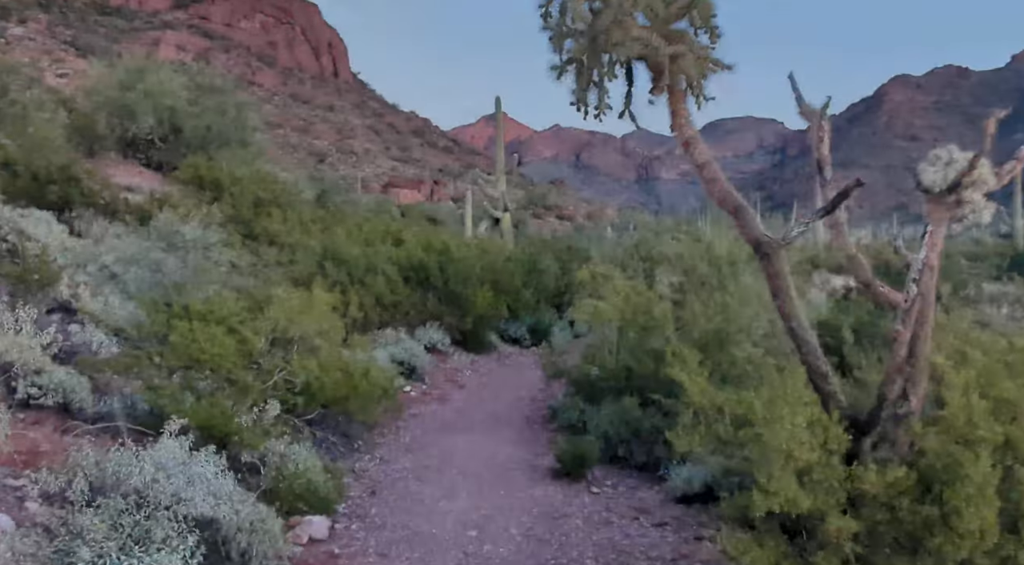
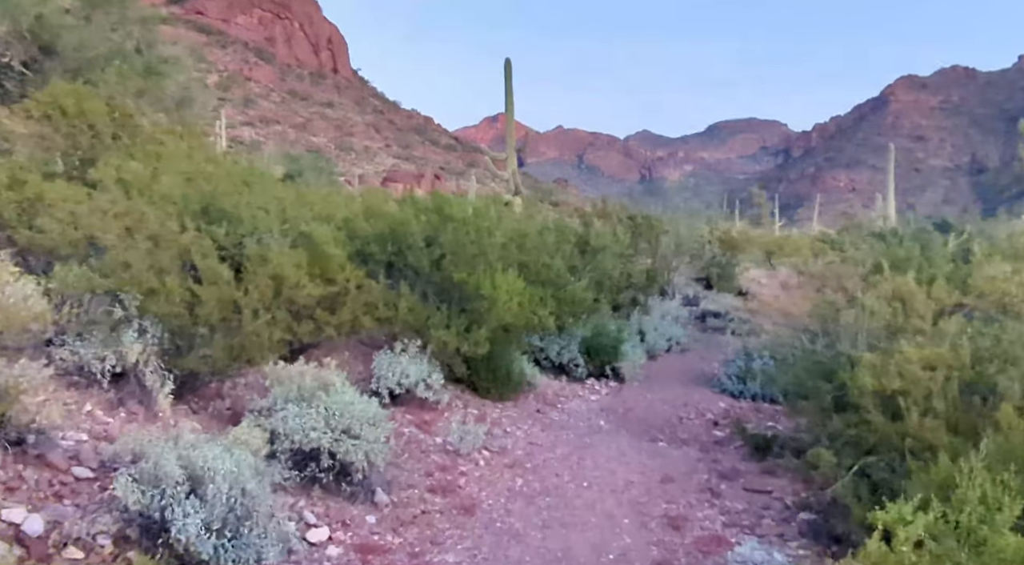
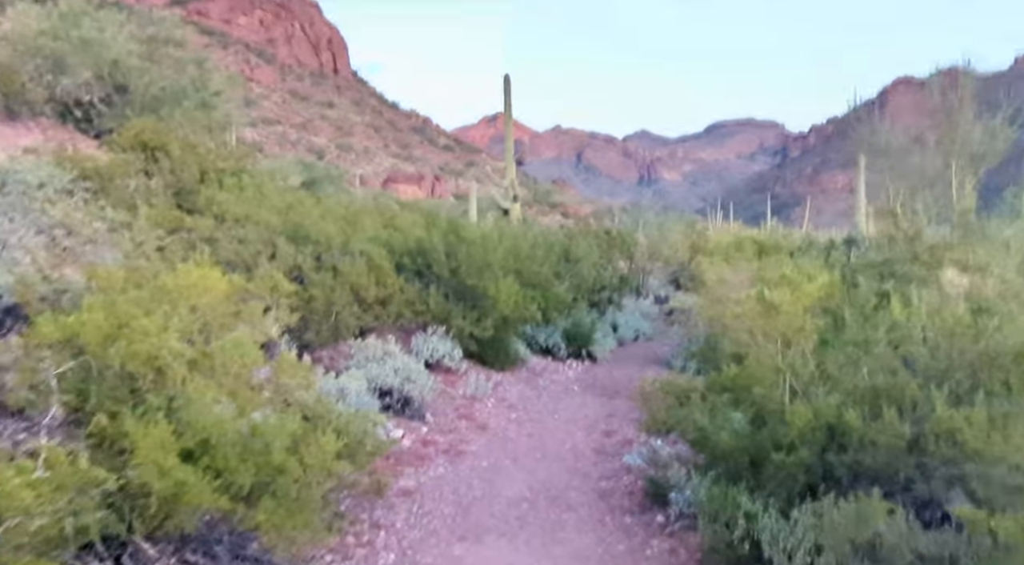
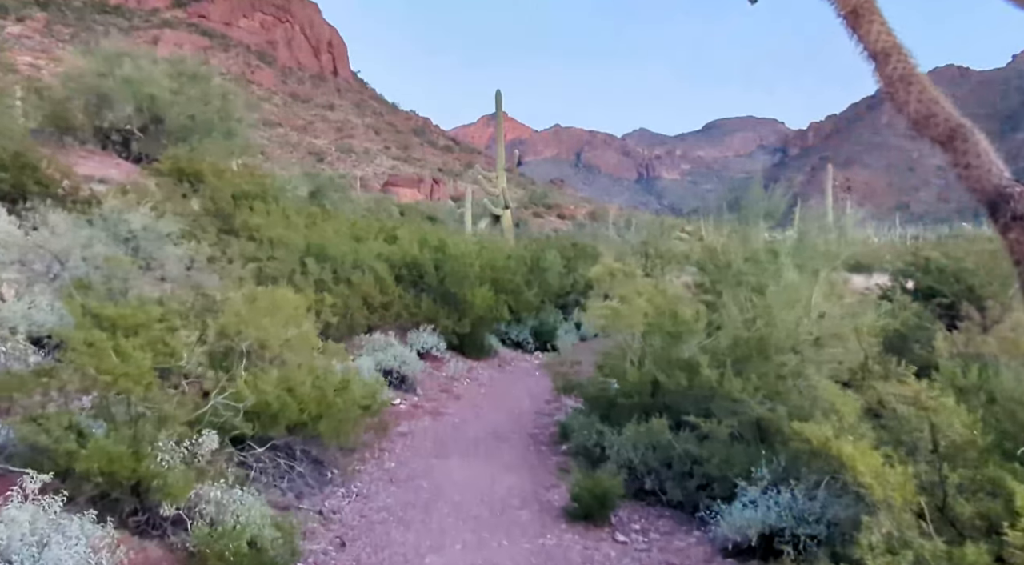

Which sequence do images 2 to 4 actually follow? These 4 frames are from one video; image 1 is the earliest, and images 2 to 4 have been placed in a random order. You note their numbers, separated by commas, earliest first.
4, 3, 2
